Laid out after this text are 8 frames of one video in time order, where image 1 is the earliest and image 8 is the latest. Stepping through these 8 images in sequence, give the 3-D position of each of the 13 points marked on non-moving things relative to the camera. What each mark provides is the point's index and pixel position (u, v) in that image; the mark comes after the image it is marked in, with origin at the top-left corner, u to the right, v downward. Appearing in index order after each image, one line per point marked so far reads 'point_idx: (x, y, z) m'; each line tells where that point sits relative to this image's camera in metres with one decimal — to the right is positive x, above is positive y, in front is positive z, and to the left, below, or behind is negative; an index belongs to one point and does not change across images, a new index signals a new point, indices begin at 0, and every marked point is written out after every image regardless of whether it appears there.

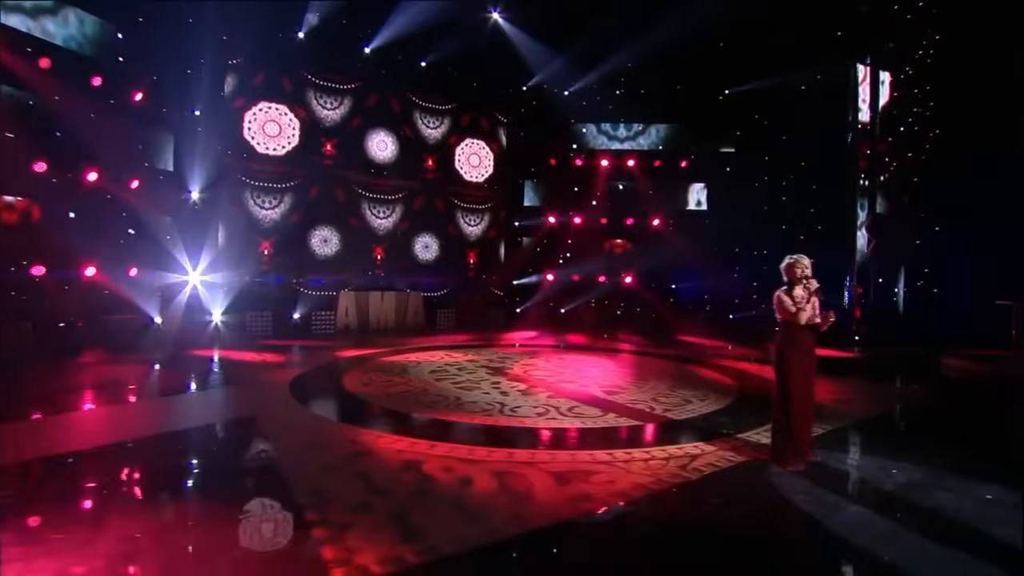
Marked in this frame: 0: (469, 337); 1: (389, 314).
0: (-0.6, -0.7, +13.5) m
1: (-1.7, -0.3, +13.8) m
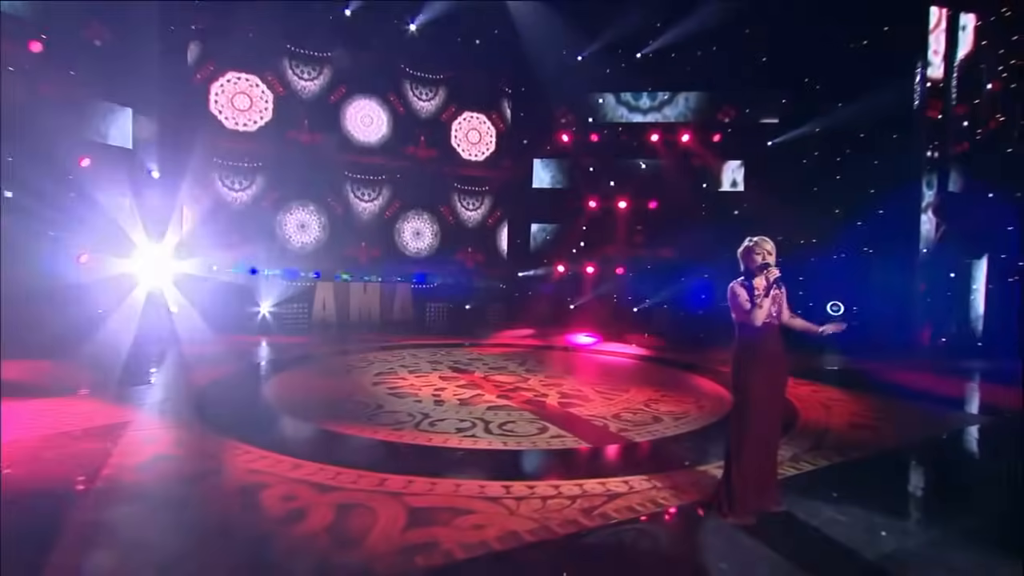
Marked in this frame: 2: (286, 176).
0: (-0.7, -0.6, +11.9) m
1: (-1.7, -0.2, +12.5) m
2: (-2.4, +1.2, +11.8) m
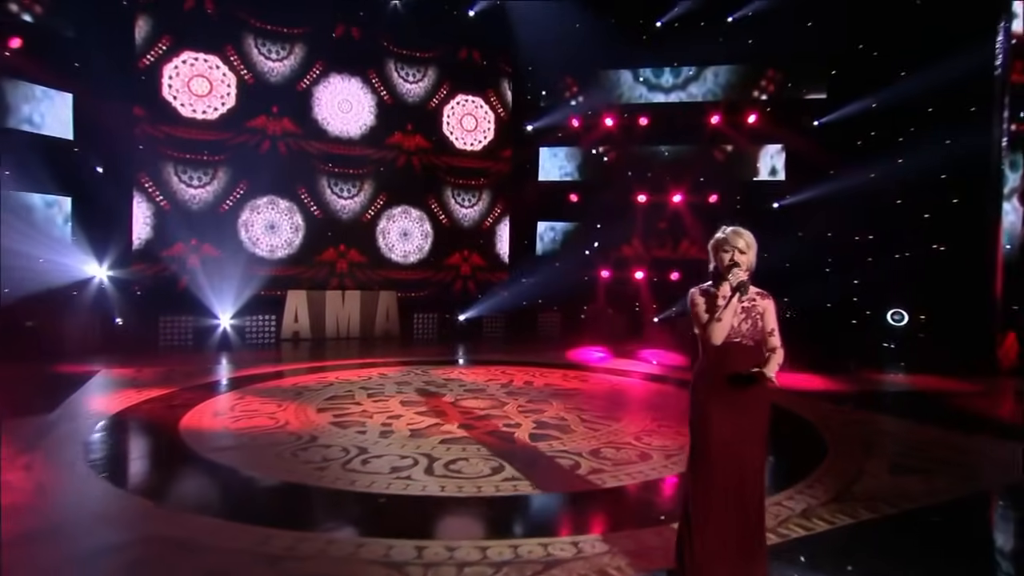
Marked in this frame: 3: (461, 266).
0: (-0.7, -0.7, +10.2) m
1: (-1.6, -0.3, +10.9) m
2: (-2.5, +1.1, +10.4) m
3: (-0.6, +0.2, +11.6) m
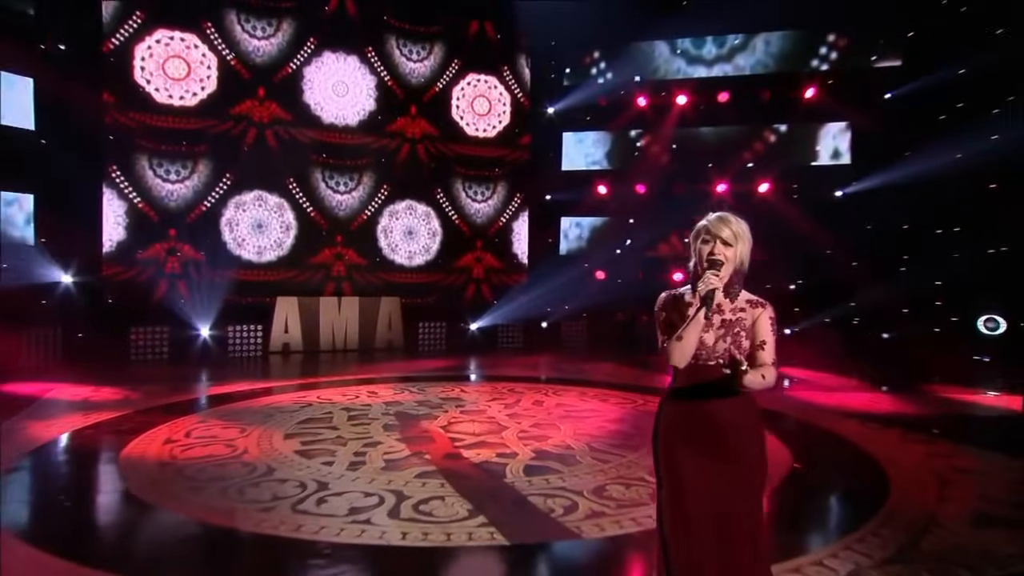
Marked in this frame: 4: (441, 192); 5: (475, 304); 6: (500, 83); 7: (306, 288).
0: (-0.6, -0.8, +8.9) m
1: (-1.5, -0.4, +9.7) m
2: (-2.3, +1.1, +9.2) m
3: (-0.4, +0.2, +10.3) m
4: (-0.7, +0.9, +10.1) m
5: (-0.4, -0.2, +10.3) m
6: (-0.1, +1.9, +10.2) m
7: (-1.8, 0.0, +9.6) m
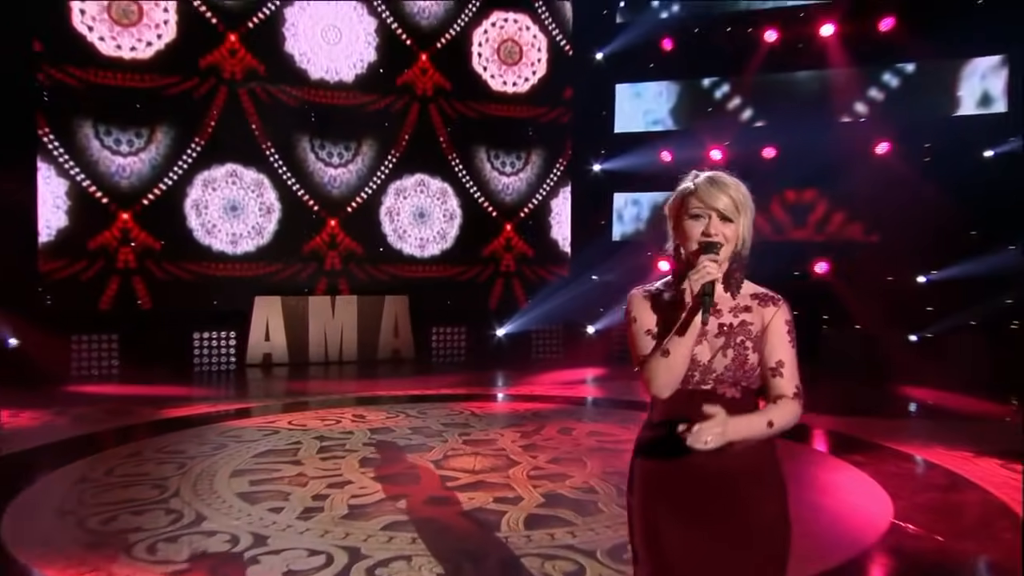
0: (-0.4, -0.7, +6.9) m
1: (-1.2, -0.3, +7.7) m
2: (-2.1, +1.1, +7.4) m
3: (0.0, +0.2, +8.2) m
4: (-0.4, +1.0, +8.1) m
5: (0.0, -0.1, +8.2) m
6: (+0.2, +1.9, +8.2) m
7: (-1.6, 0.0, +7.7) m
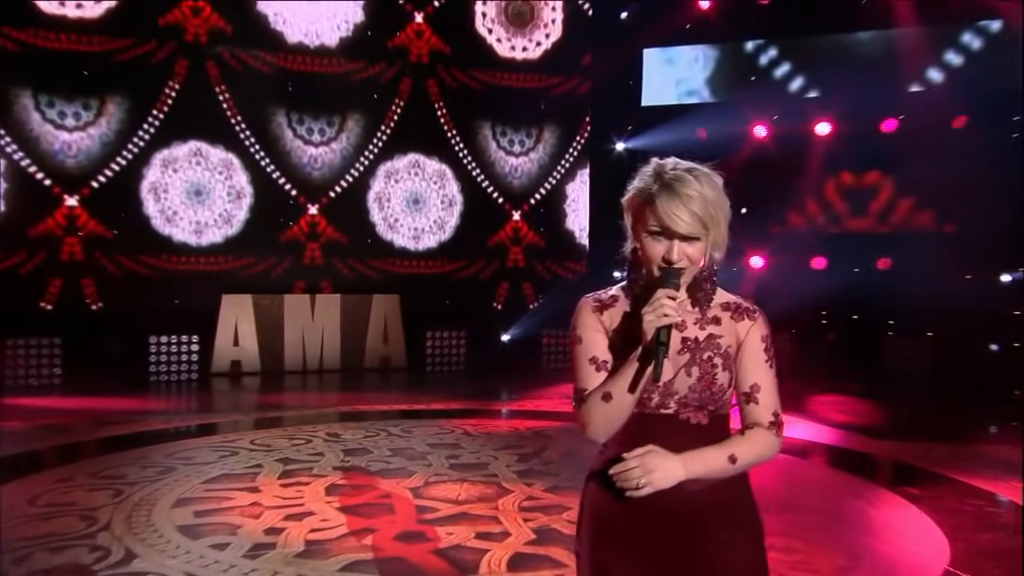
0: (-0.4, -0.7, +5.8) m
1: (-1.1, -0.3, +6.7) m
2: (-2.0, +1.1, +6.4) m
3: (0.0, +0.2, +7.2) m
4: (-0.3, +1.0, +7.0) m
5: (0.0, -0.1, +7.1) m
6: (+0.3, +2.0, +7.1) m
7: (-1.5, 0.0, +6.7) m
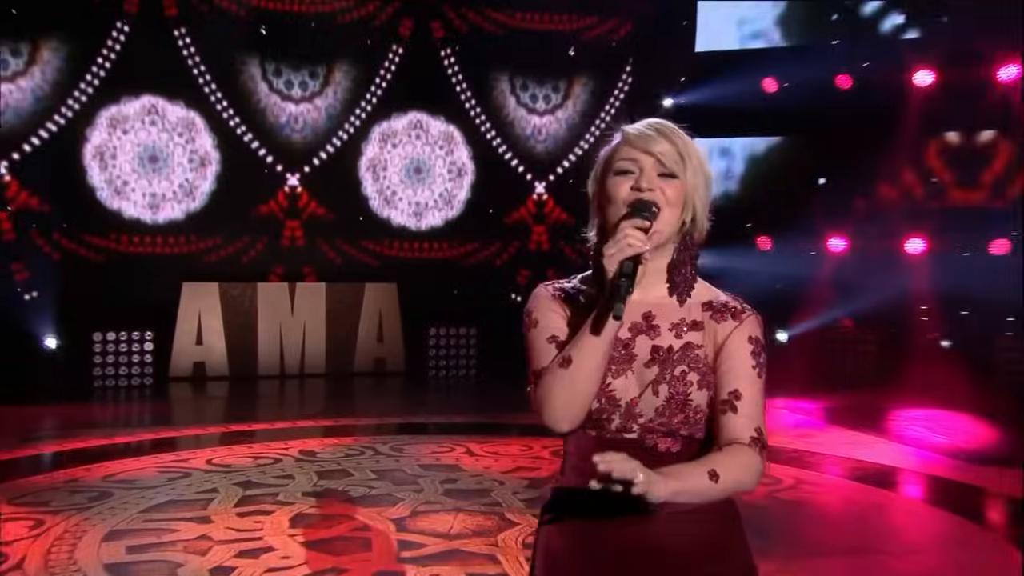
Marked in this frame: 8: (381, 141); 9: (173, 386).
0: (-0.3, -0.7, +4.6) m
1: (-1.0, -0.3, +5.5) m
2: (-1.9, +1.2, +5.2) m
3: (+0.2, +0.3, +6.0) m
4: (-0.2, +1.0, +5.8) m
5: (+0.2, -0.1, +5.9) m
6: (+0.4, +2.0, +5.9) m
7: (-1.4, +0.1, +5.5) m
8: (-0.7, +0.8, +5.7) m
9: (-1.7, -0.5, +5.3) m
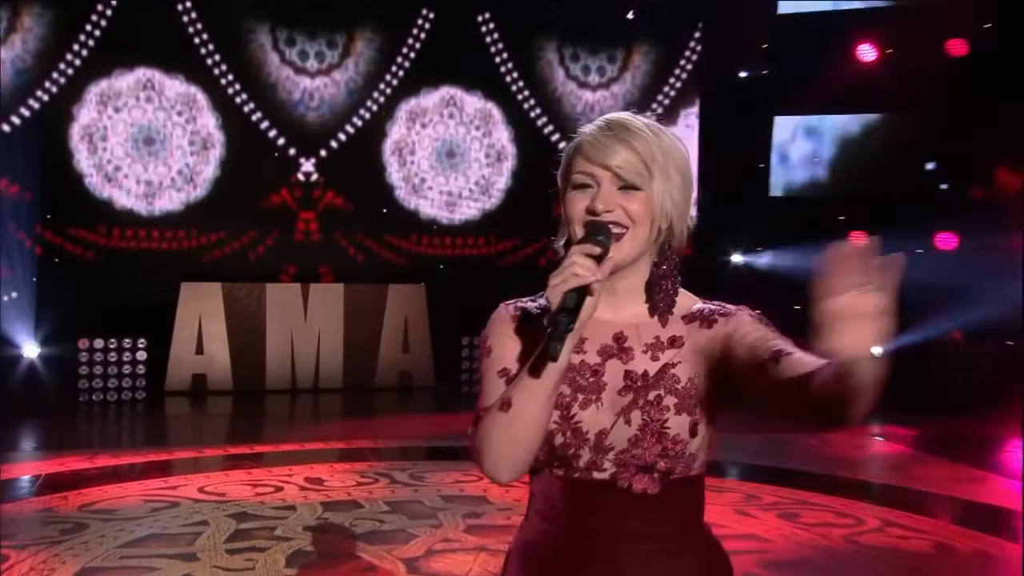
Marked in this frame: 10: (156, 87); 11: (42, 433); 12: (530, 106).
0: (-0.1, -0.7, +3.9) m
1: (-0.8, -0.3, +4.8) m
2: (-1.7, +1.2, +4.6) m
3: (+0.4, +0.3, +5.2) m
4: (0.0, +1.0, +5.1) m
5: (+0.4, -0.1, +5.1) m
6: (+0.7, +2.0, +5.1) m
7: (-1.2, +0.1, +4.8) m
8: (-0.4, +0.7, +5.0) m
9: (-1.5, -0.5, +4.6) m
10: (-1.5, +0.9, +4.7) m
11: (-1.9, -0.6, +4.2) m
12: (+0.2, +0.8, +5.1) m
